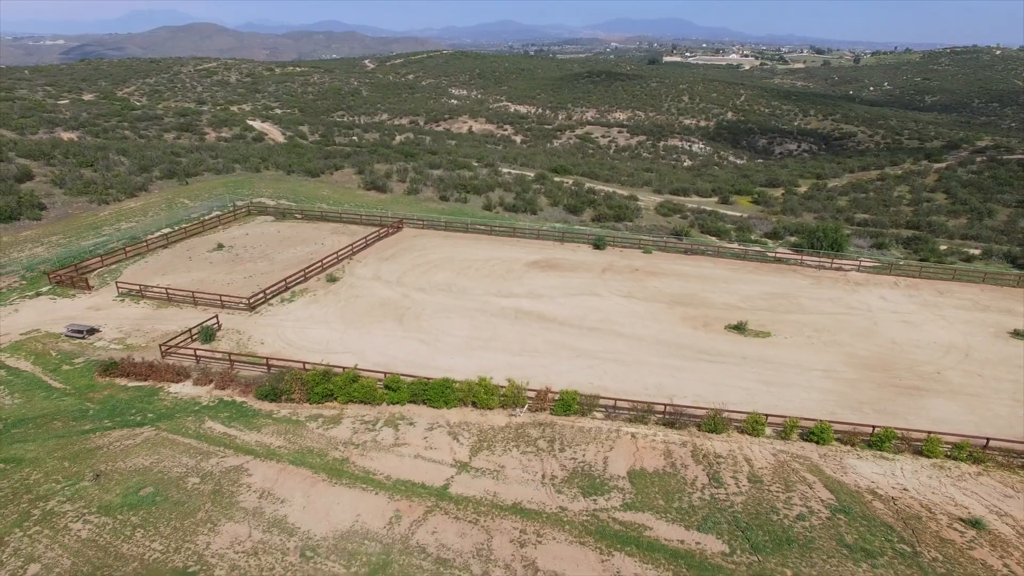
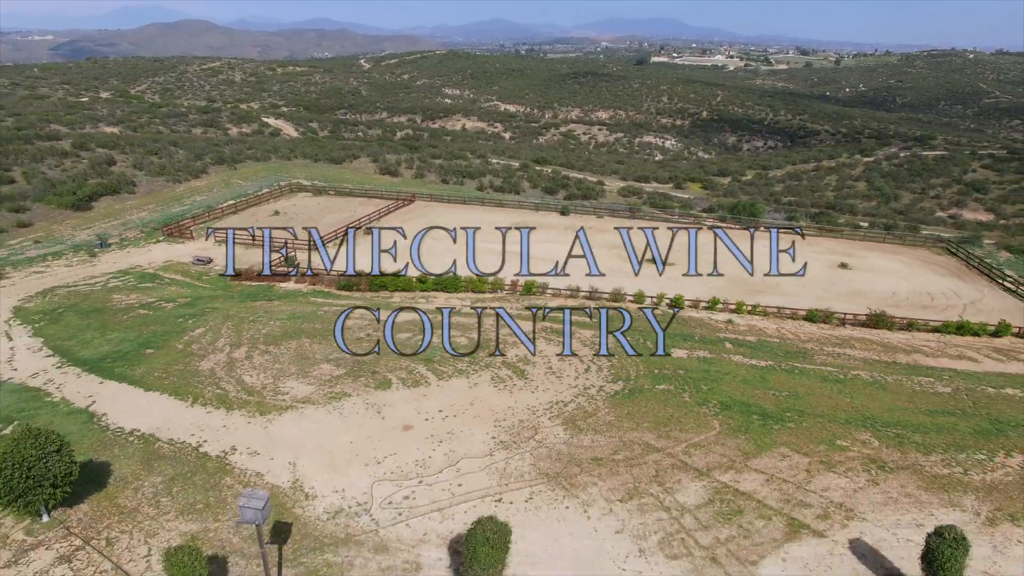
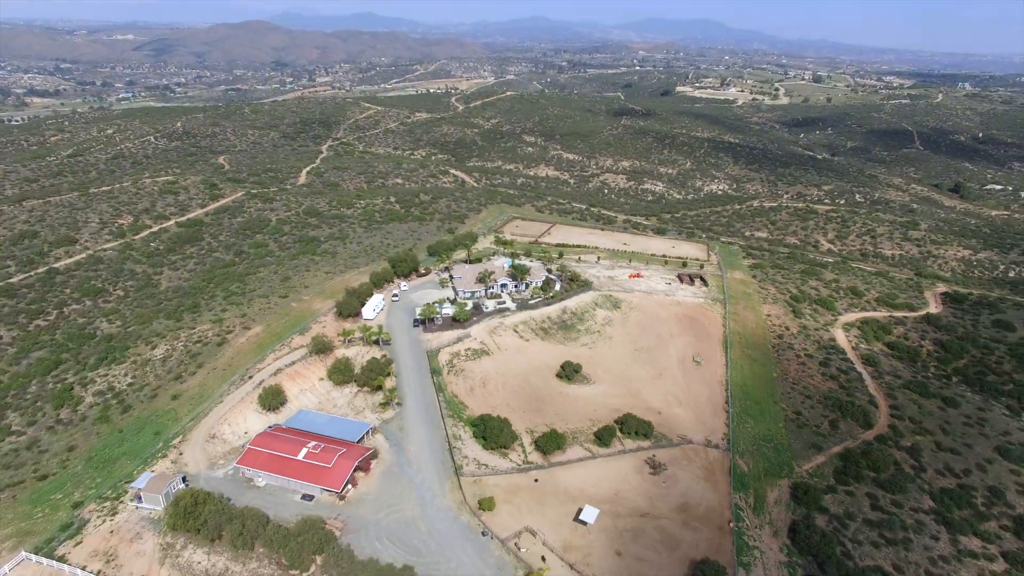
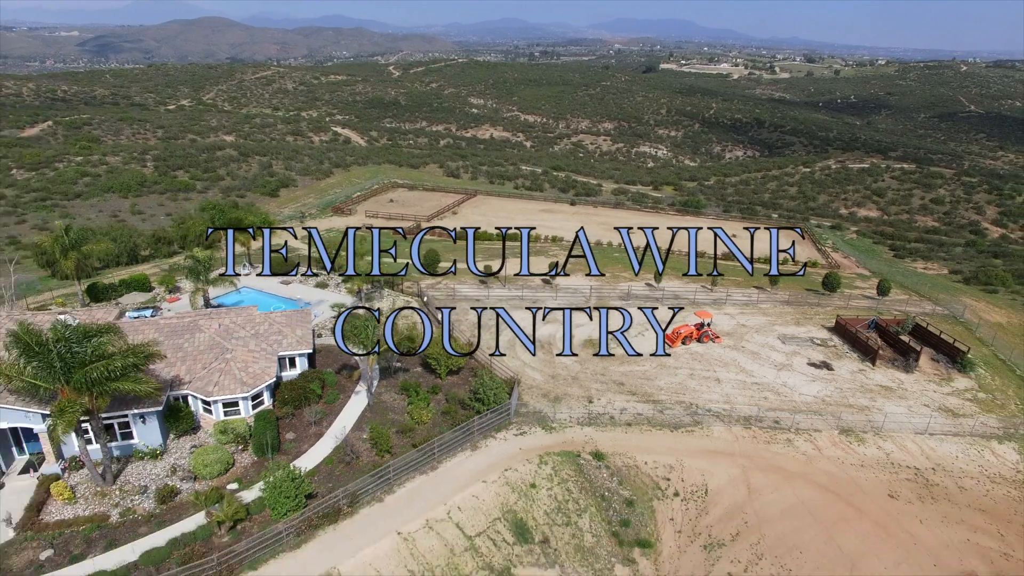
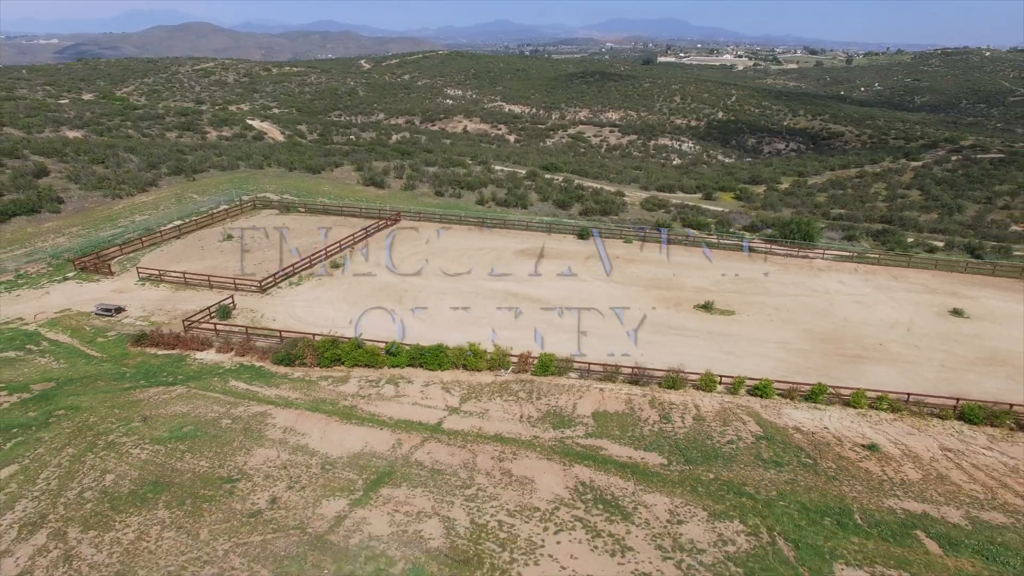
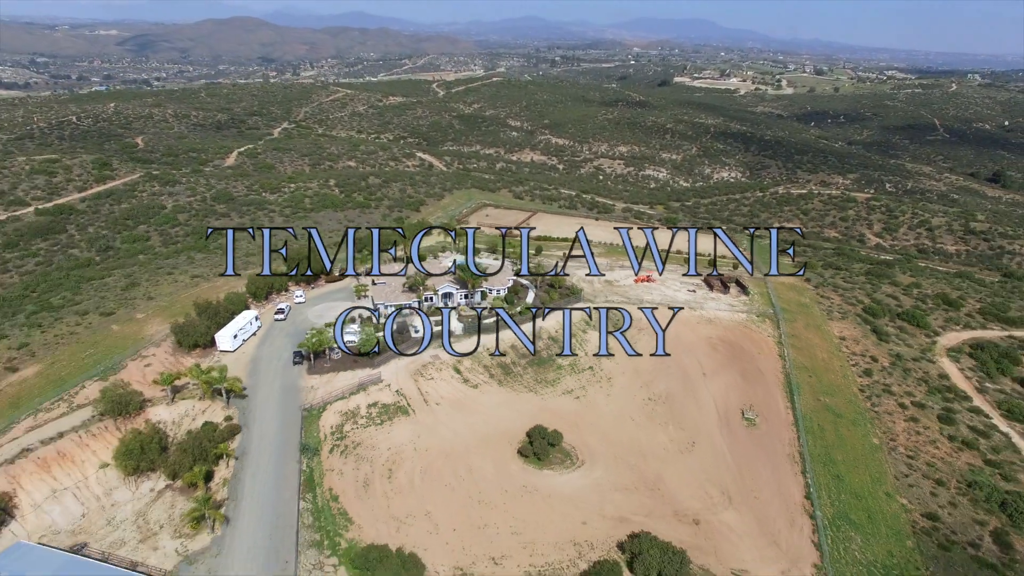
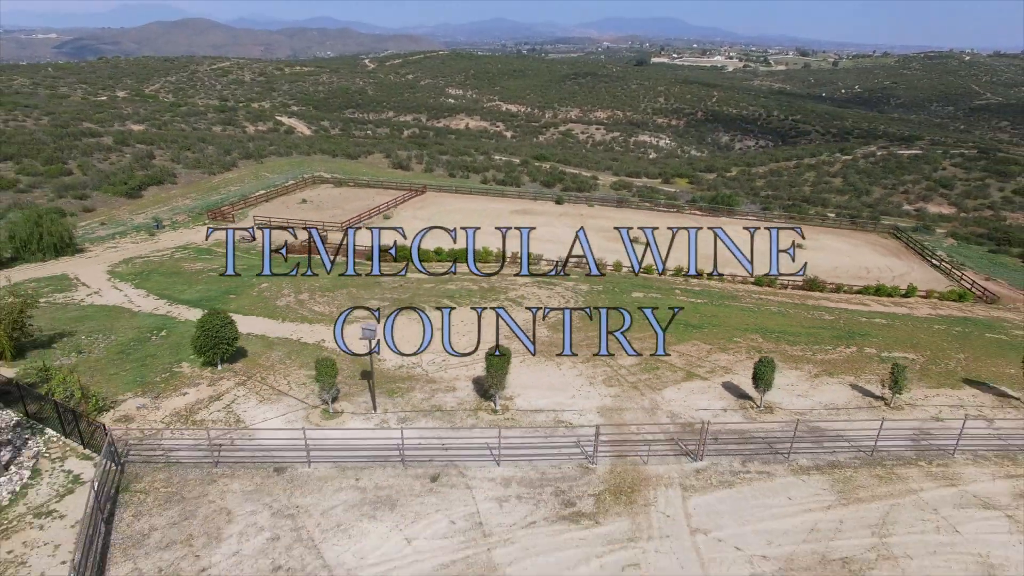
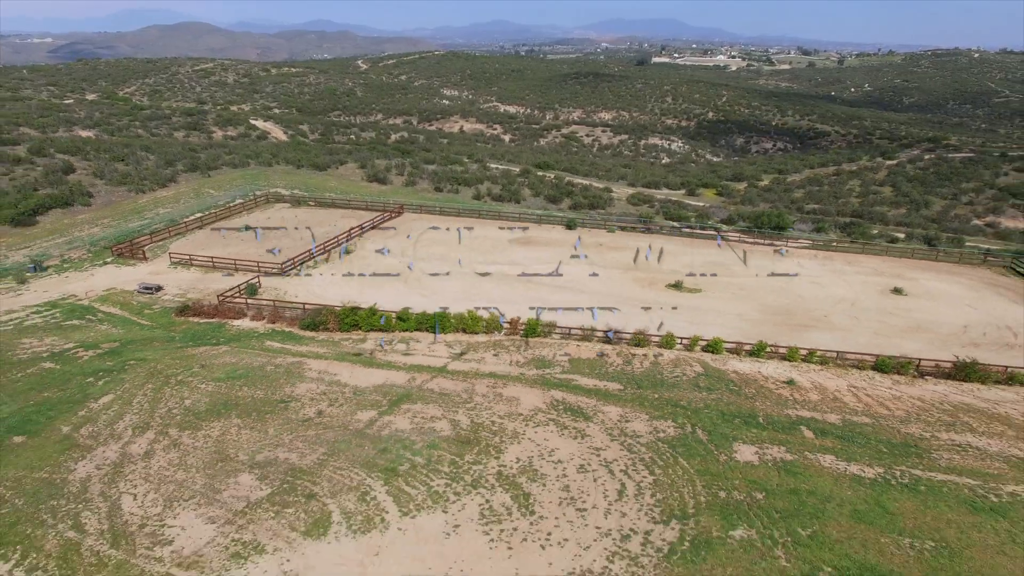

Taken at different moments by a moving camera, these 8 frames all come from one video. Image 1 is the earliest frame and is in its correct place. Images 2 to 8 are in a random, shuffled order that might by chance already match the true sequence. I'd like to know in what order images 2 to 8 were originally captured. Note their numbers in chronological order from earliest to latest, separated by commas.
5, 8, 2, 7, 4, 6, 3
